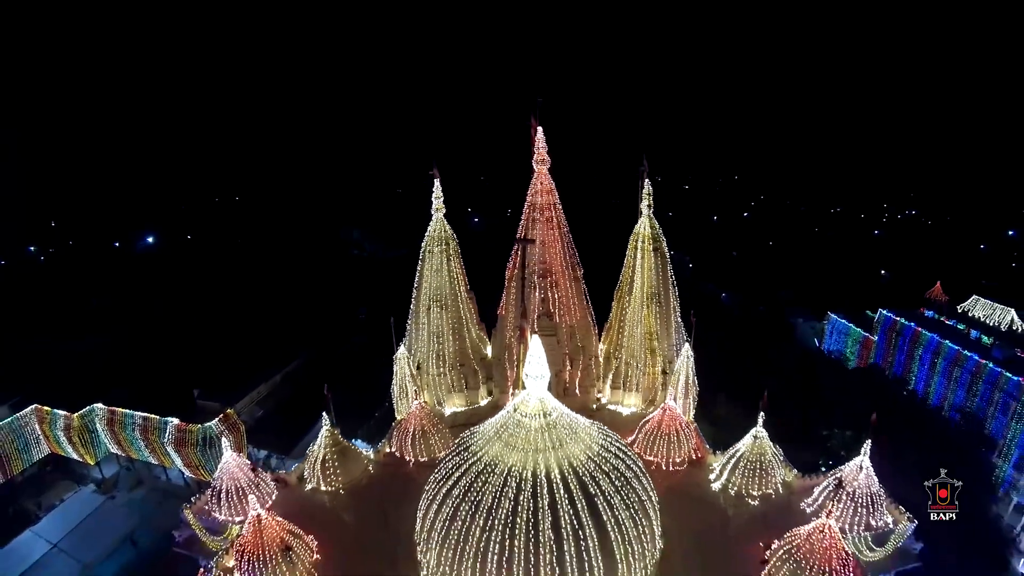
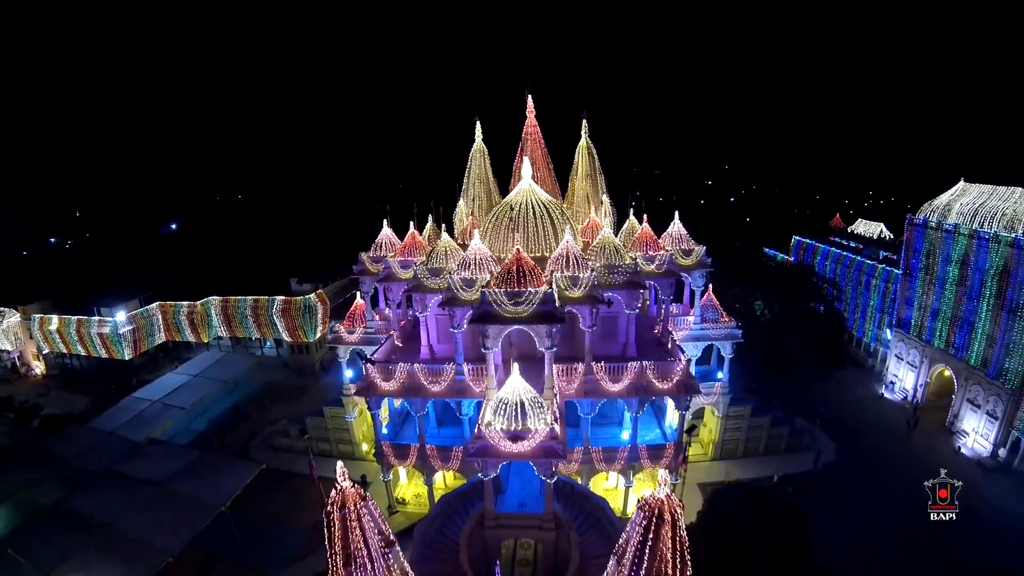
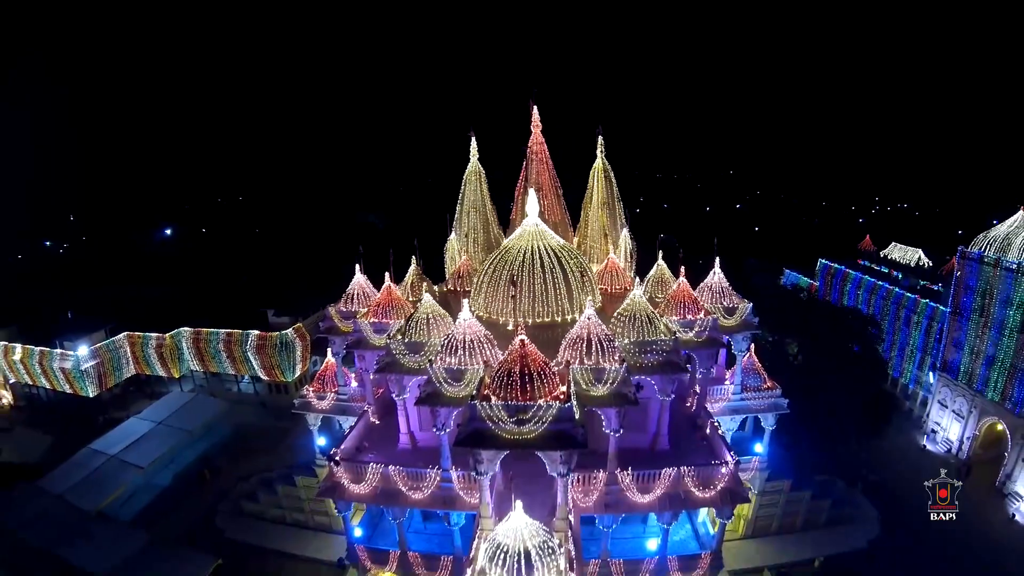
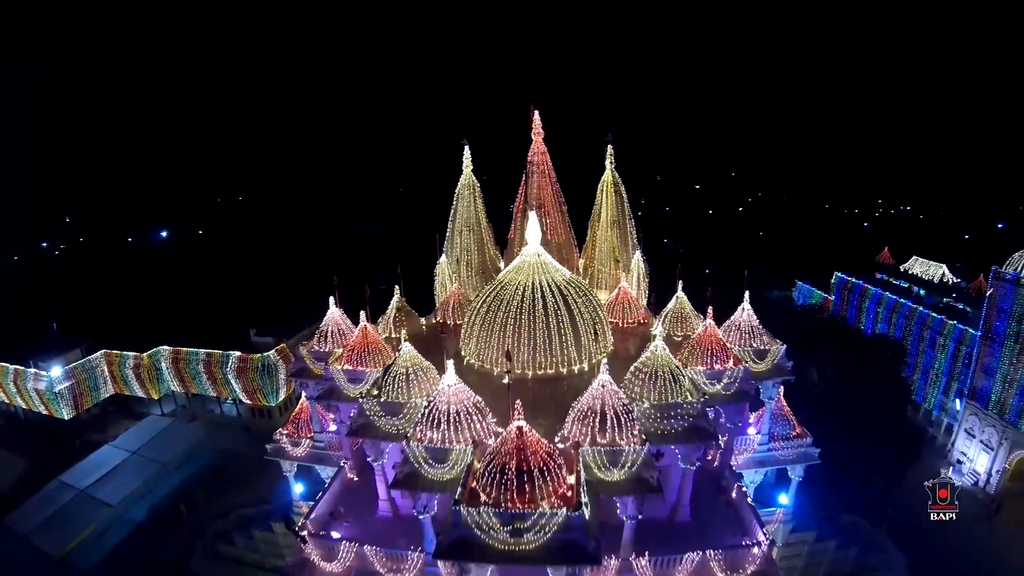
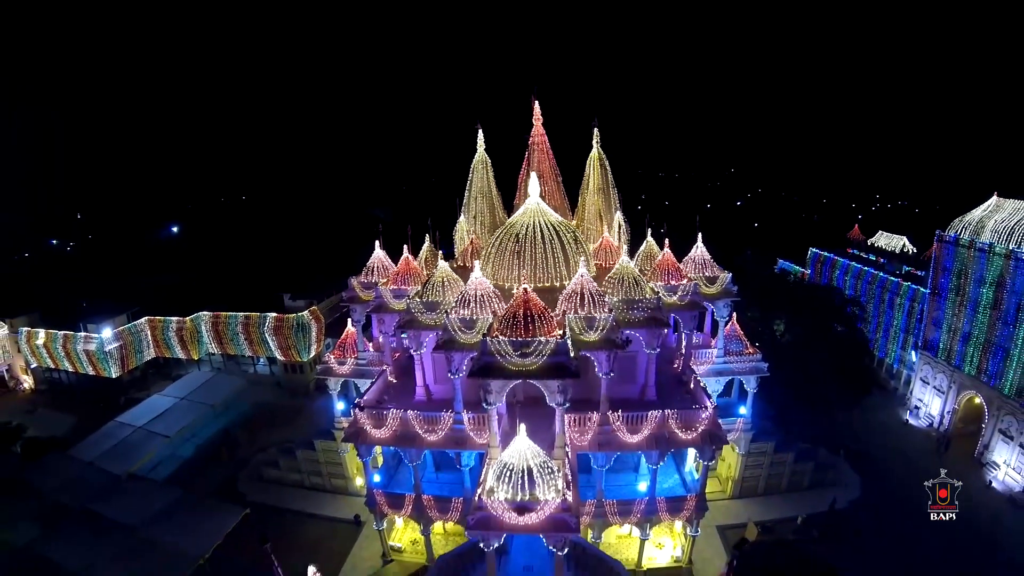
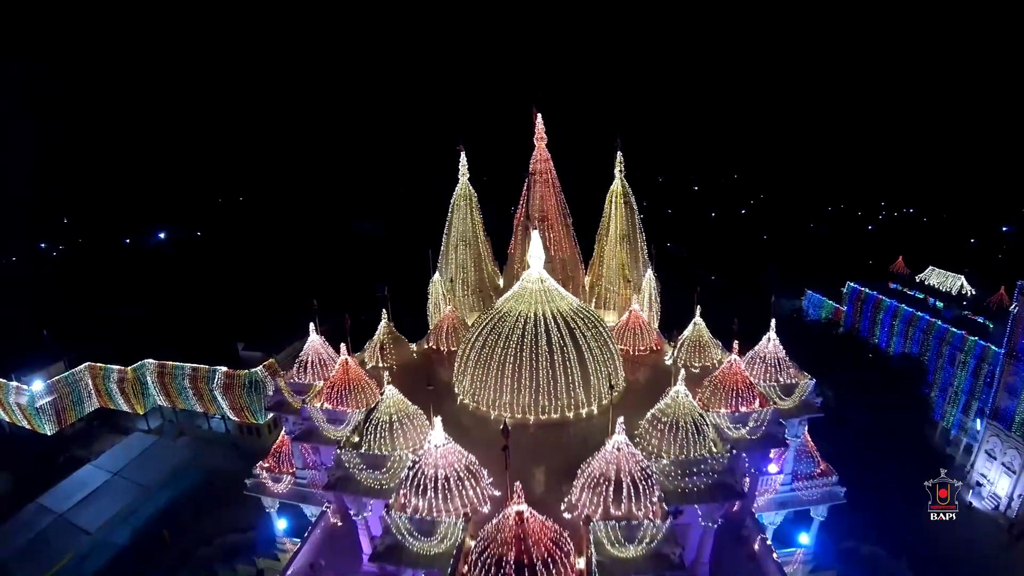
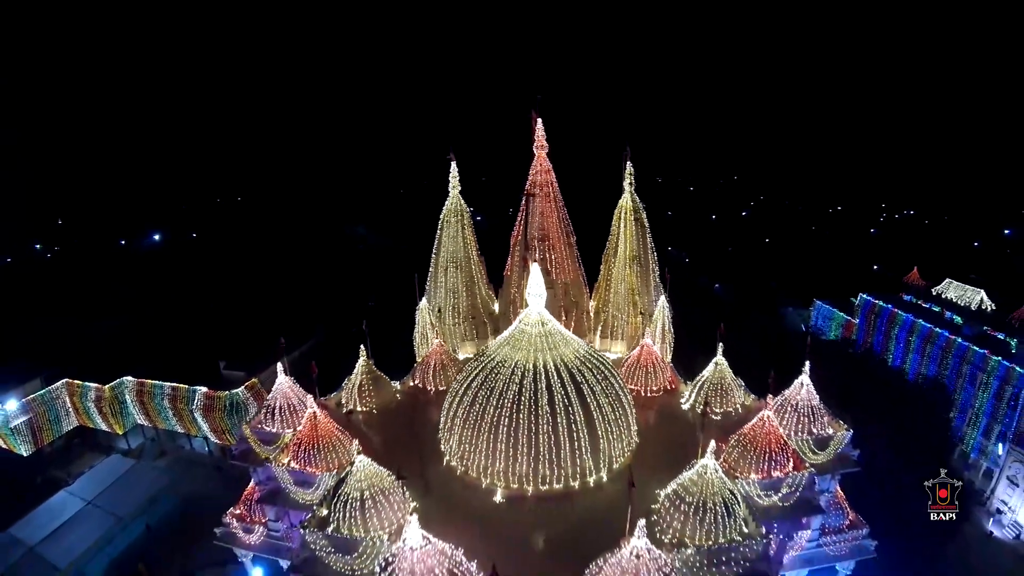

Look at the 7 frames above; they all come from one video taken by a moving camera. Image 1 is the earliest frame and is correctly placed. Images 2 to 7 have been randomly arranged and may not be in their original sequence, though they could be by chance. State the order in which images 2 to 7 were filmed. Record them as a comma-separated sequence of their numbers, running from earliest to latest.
7, 6, 4, 3, 5, 2
